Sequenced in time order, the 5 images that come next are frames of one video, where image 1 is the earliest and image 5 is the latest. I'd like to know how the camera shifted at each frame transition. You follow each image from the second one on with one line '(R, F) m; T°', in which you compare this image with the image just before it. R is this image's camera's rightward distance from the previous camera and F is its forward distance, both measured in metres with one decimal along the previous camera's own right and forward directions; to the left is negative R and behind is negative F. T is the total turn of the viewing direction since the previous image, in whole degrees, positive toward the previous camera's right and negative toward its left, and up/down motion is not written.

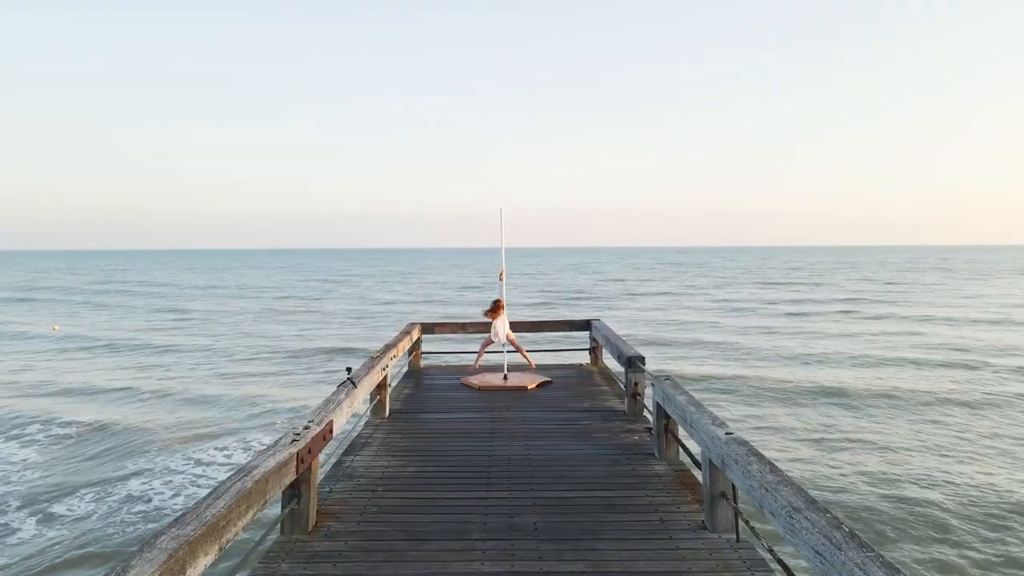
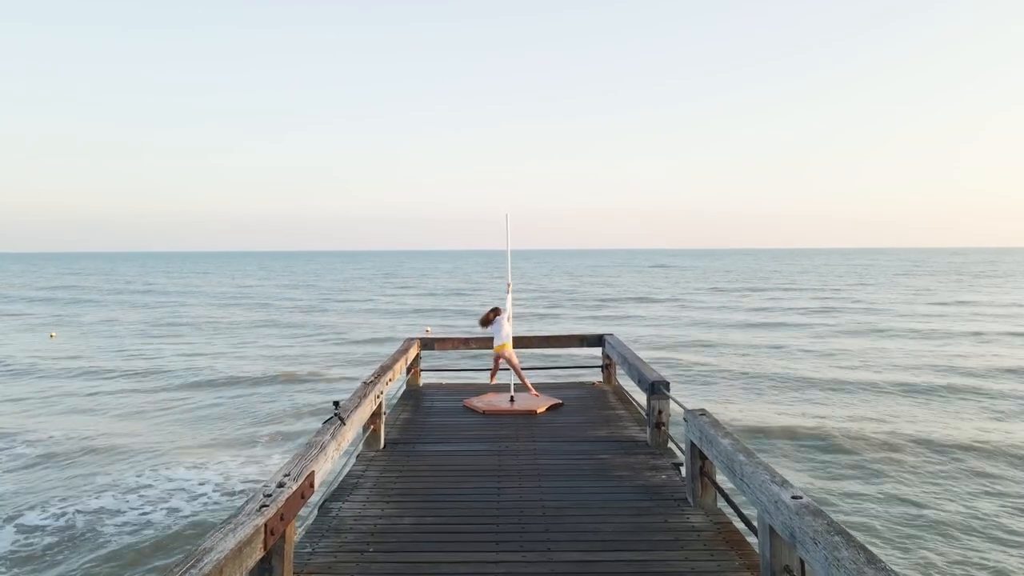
(-0.1, +0.6) m; 0°
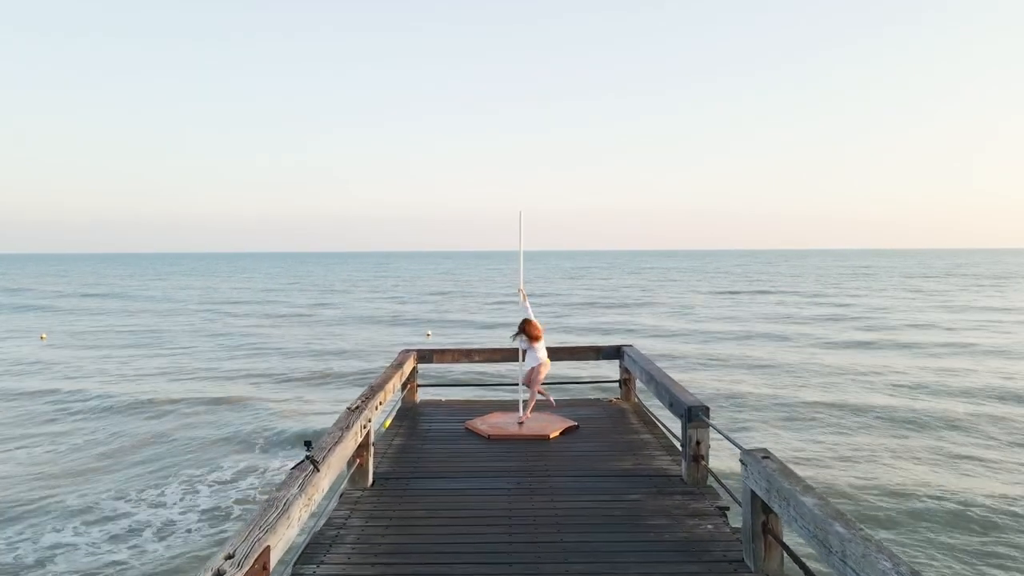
(-0.1, +0.8) m; 0°
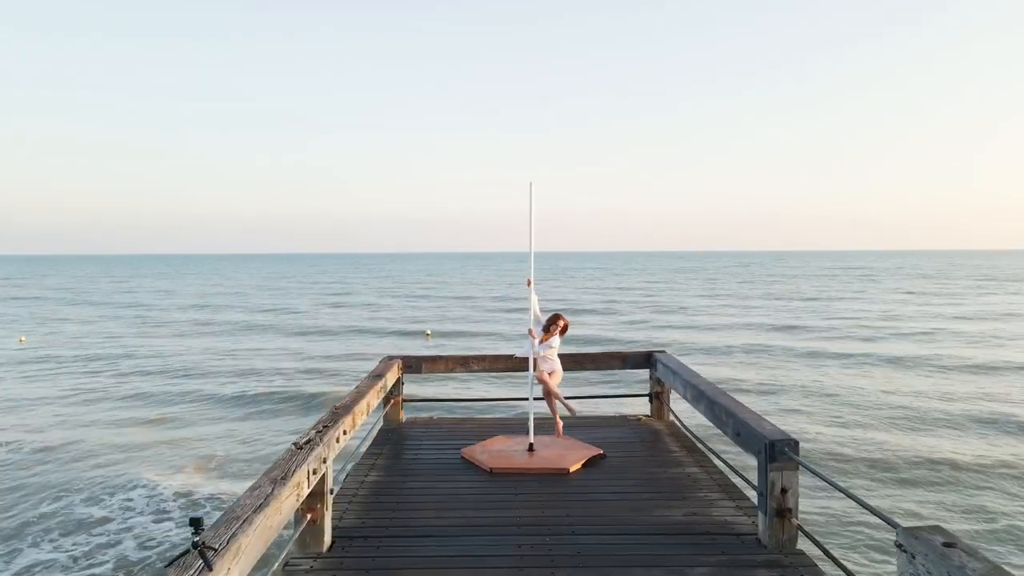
(-0.1, +1.3) m; 0°
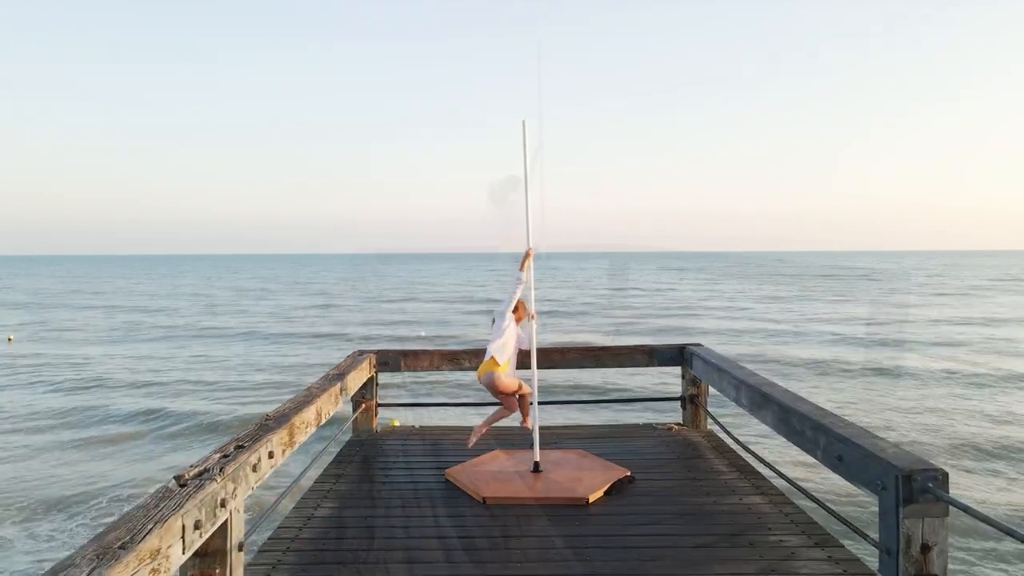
(0.0, +1.1) m; 0°
